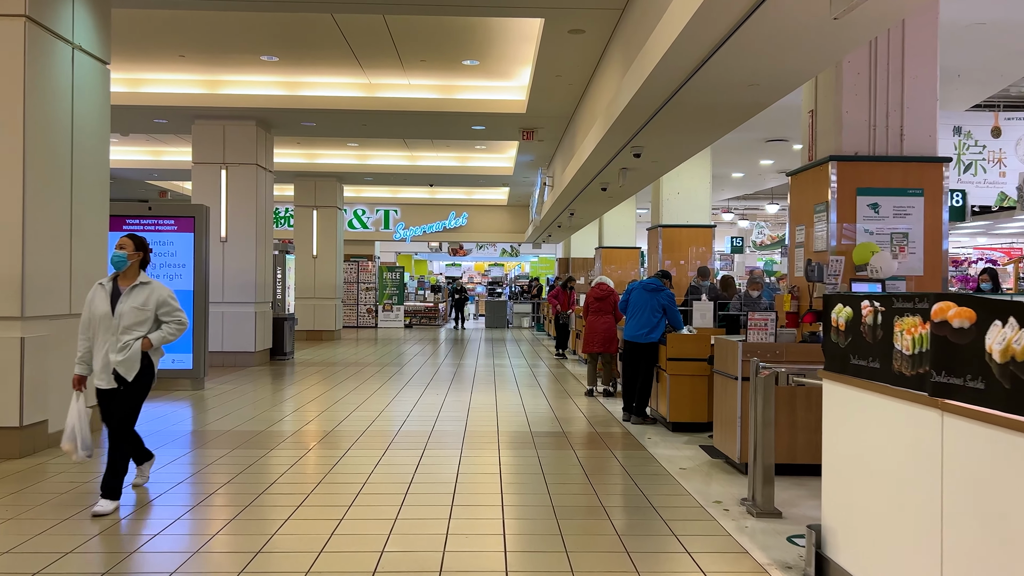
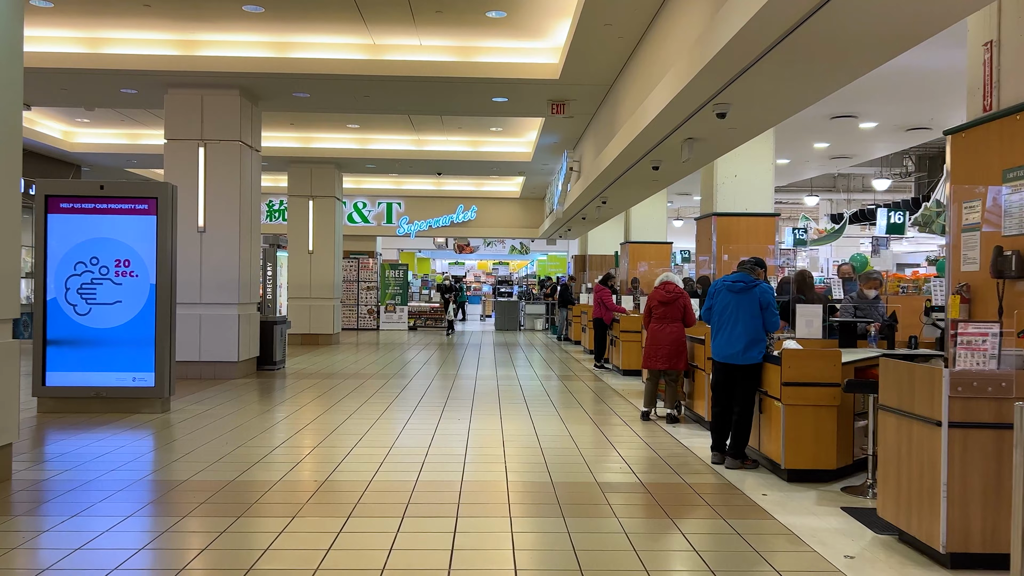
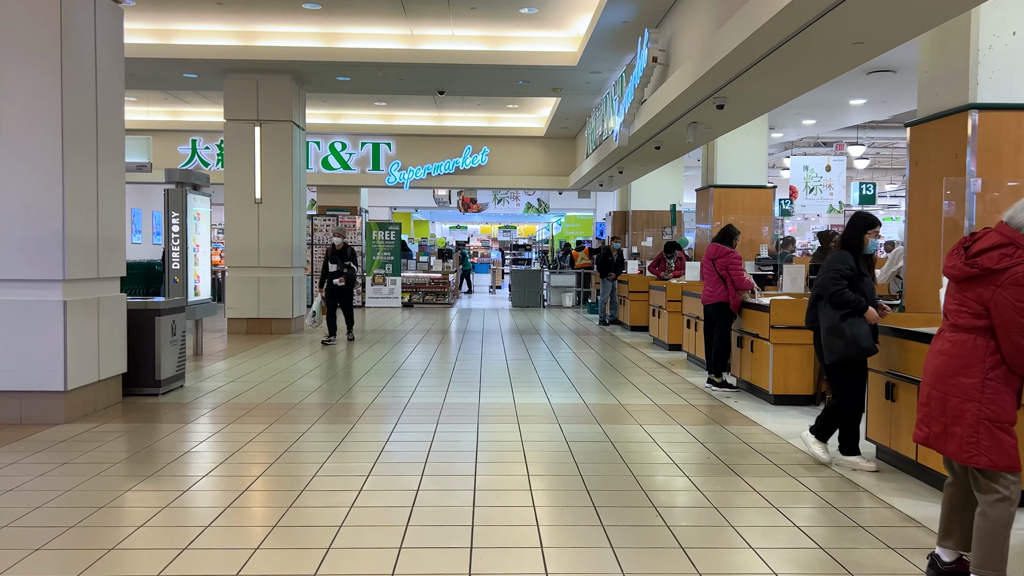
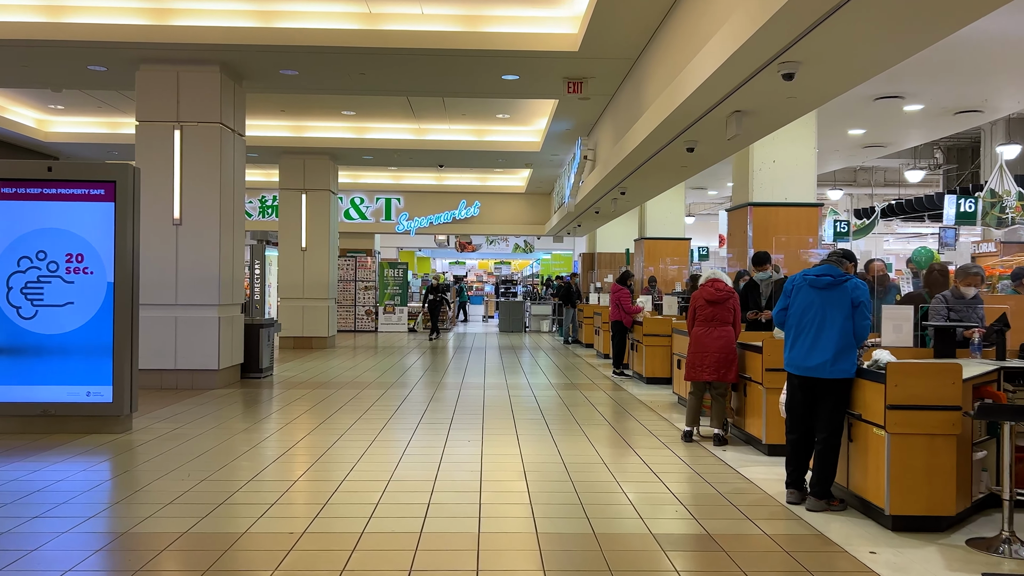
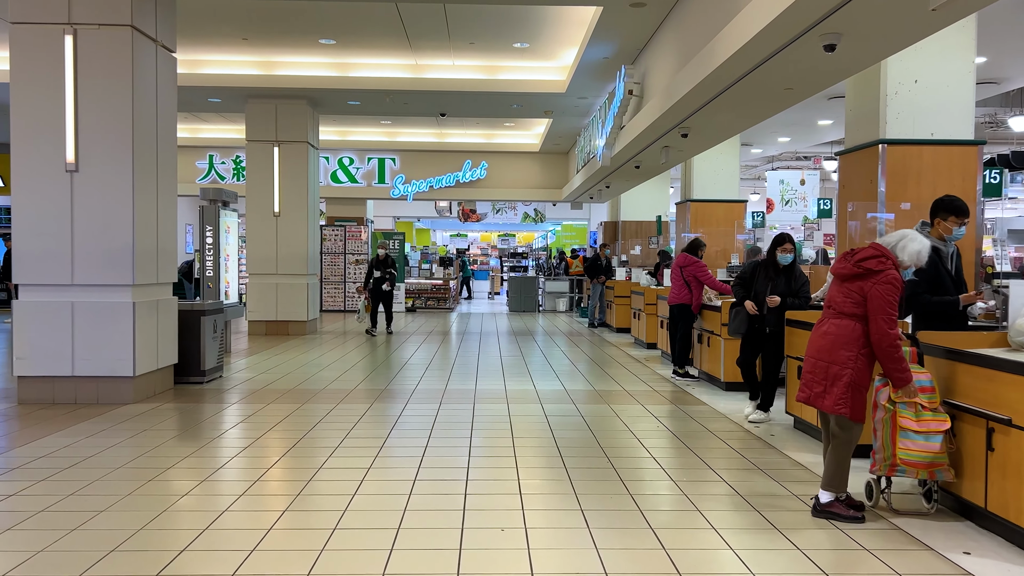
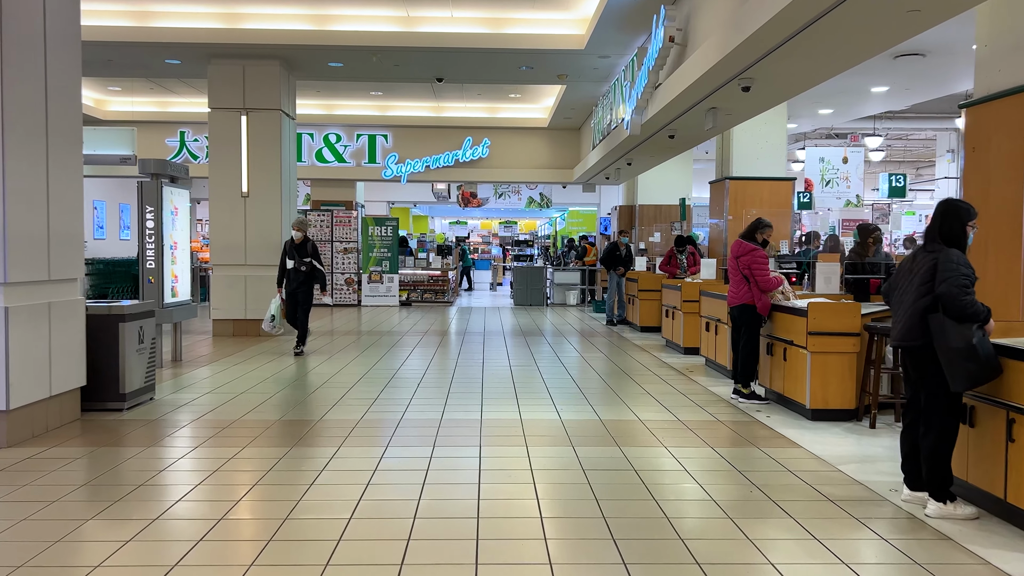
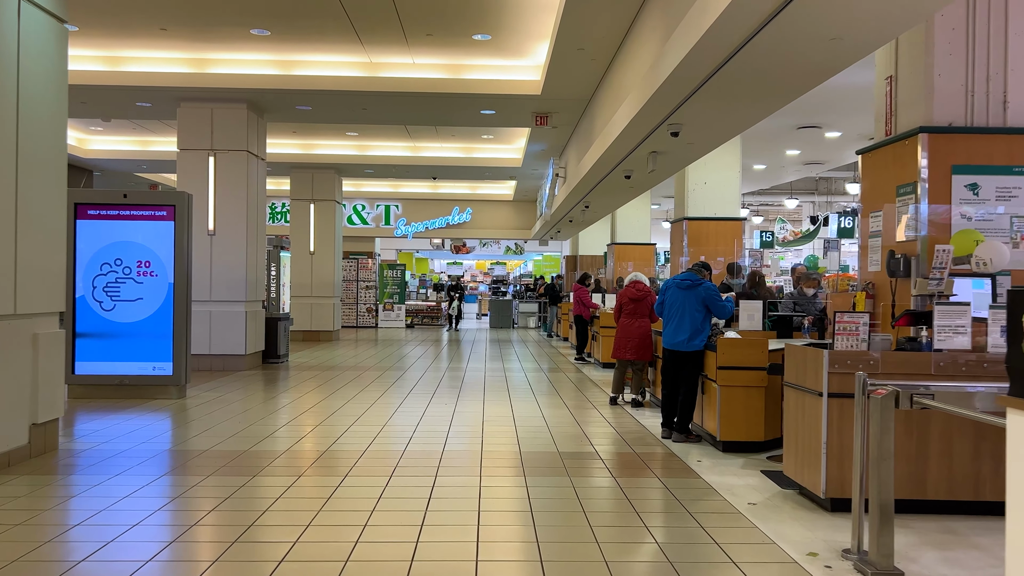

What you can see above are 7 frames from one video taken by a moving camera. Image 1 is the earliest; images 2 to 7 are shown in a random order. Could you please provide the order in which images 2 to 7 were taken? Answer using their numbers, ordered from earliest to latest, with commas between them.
7, 2, 4, 5, 3, 6
